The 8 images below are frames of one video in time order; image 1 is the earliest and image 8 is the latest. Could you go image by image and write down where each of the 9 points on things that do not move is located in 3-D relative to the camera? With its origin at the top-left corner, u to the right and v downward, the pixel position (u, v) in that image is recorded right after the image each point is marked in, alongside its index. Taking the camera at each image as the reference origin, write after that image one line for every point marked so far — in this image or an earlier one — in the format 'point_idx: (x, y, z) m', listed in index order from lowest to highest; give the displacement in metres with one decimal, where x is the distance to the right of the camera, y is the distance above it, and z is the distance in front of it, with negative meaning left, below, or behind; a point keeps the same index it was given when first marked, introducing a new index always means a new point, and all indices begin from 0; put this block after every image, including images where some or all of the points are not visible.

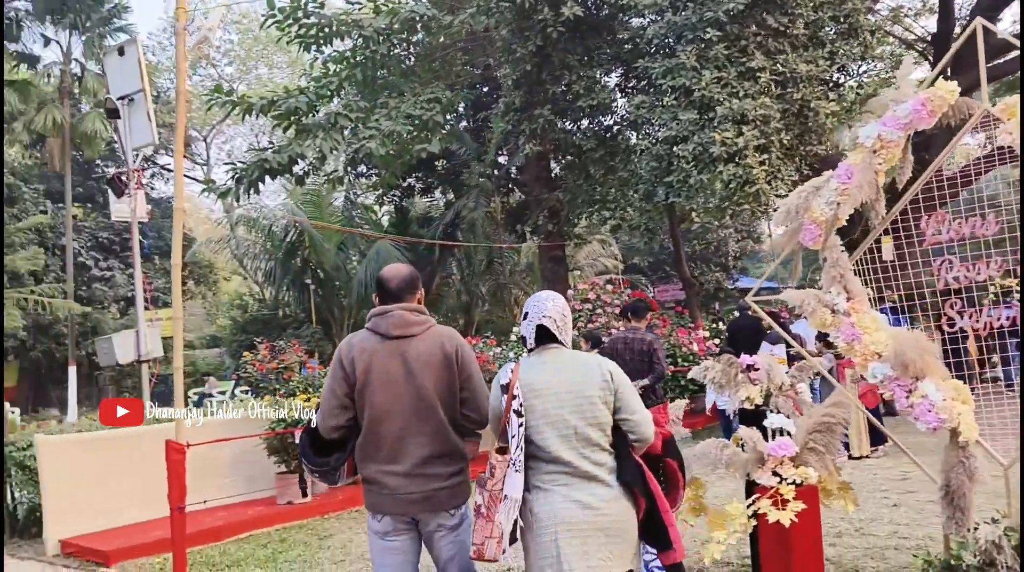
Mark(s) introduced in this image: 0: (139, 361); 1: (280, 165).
0: (-3.3, -0.7, +7.4) m
1: (-3.0, +1.6, +11.0) m
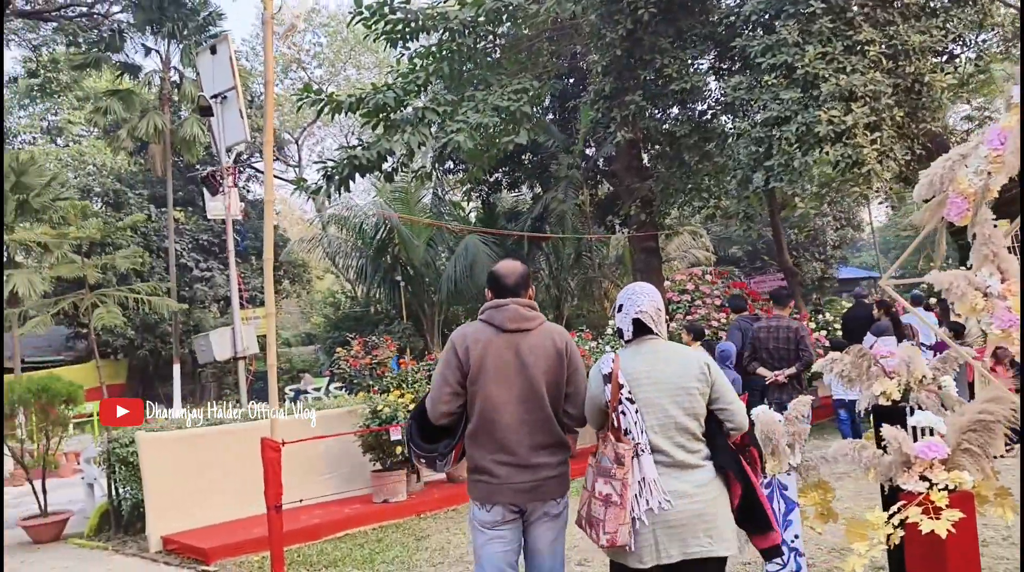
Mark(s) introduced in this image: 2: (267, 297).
0: (-2.4, -0.6, +7.4) m
1: (-1.8, +1.6, +11.0) m
2: (-1.4, -0.1, +4.8) m
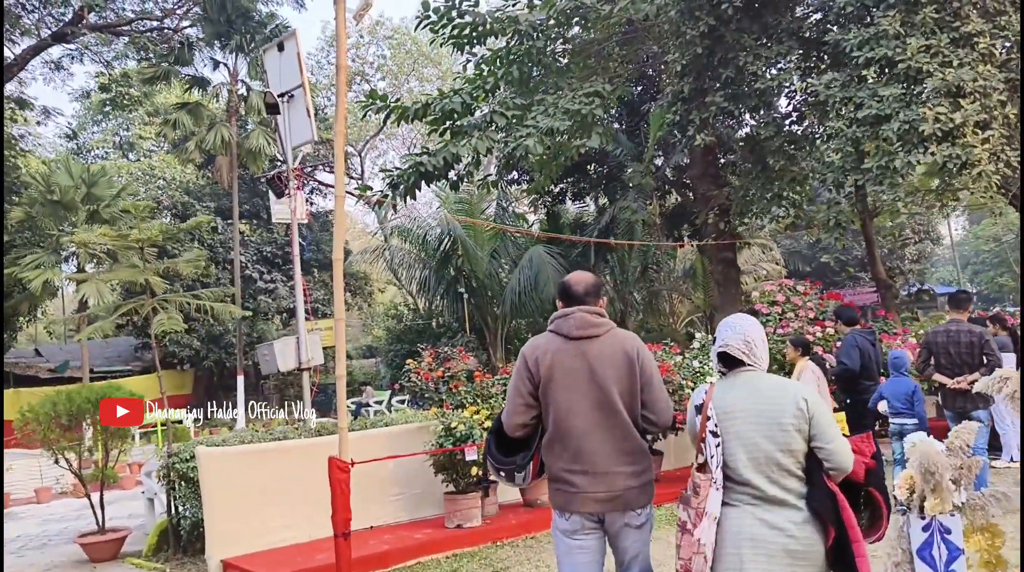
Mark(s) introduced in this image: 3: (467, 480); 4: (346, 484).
0: (-1.8, -0.7, +7.1) m
1: (-1.0, +1.5, +10.7) m
2: (-0.9, -0.1, +4.4) m
3: (-0.3, -1.2, +5.1) m
4: (-0.8, -0.9, +4.0) m
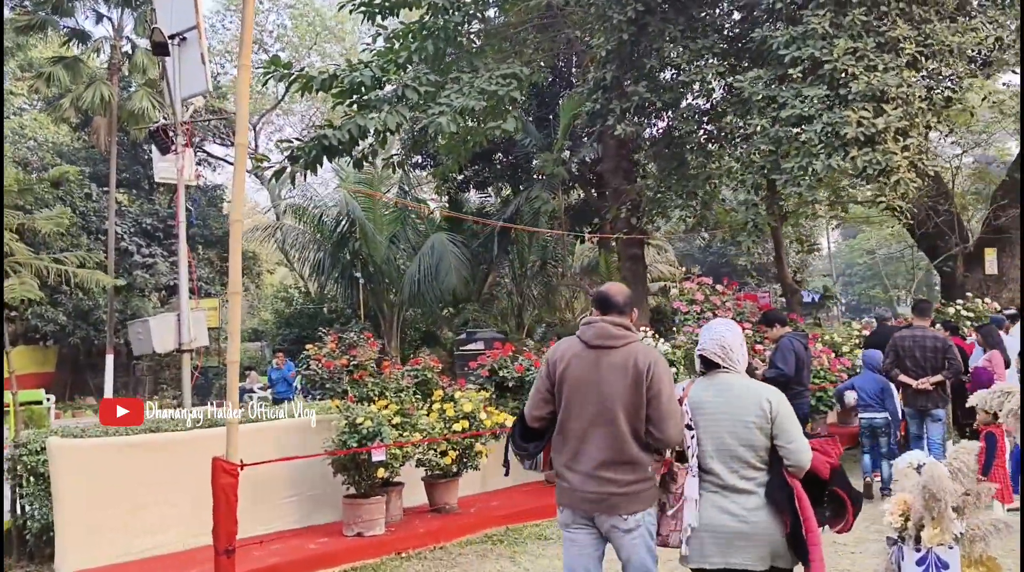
0: (-2.5, -0.5, +6.4) m
1: (-2.0, +1.7, +10.0) m
2: (-1.3, 0.0, +3.8) m
3: (-0.8, -1.1, +4.5) m
4: (-1.1, -0.8, +3.4) m
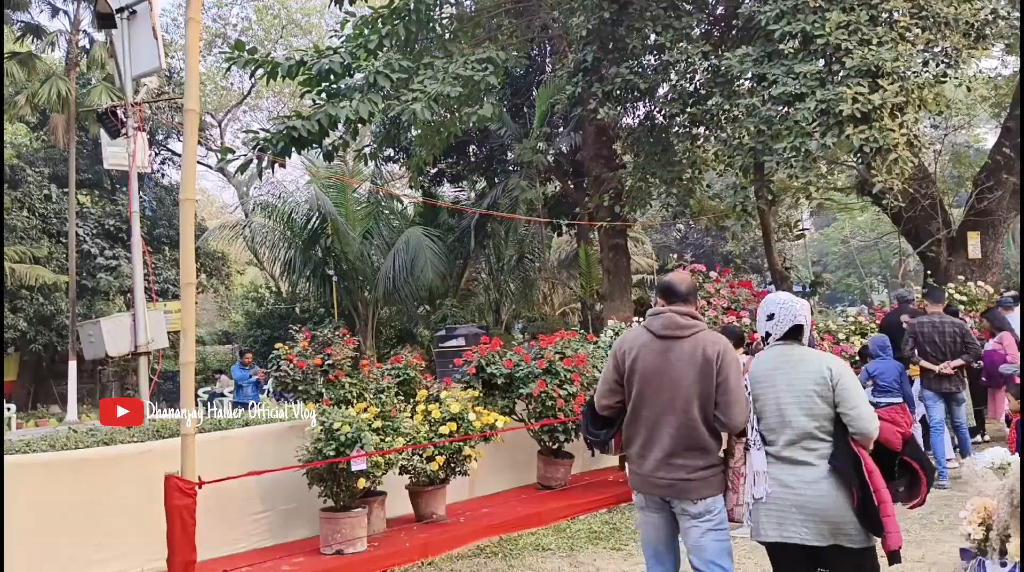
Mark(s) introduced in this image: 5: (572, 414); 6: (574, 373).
0: (-2.6, -0.5, +5.9) m
1: (-2.3, +1.7, +9.5) m
2: (-1.3, +0.1, +3.4) m
3: (-0.8, -1.0, +4.1) m
4: (-1.1, -0.8, +3.0) m
5: (+0.4, -0.8, +5.2) m
6: (+0.4, -0.5, +5.2) m
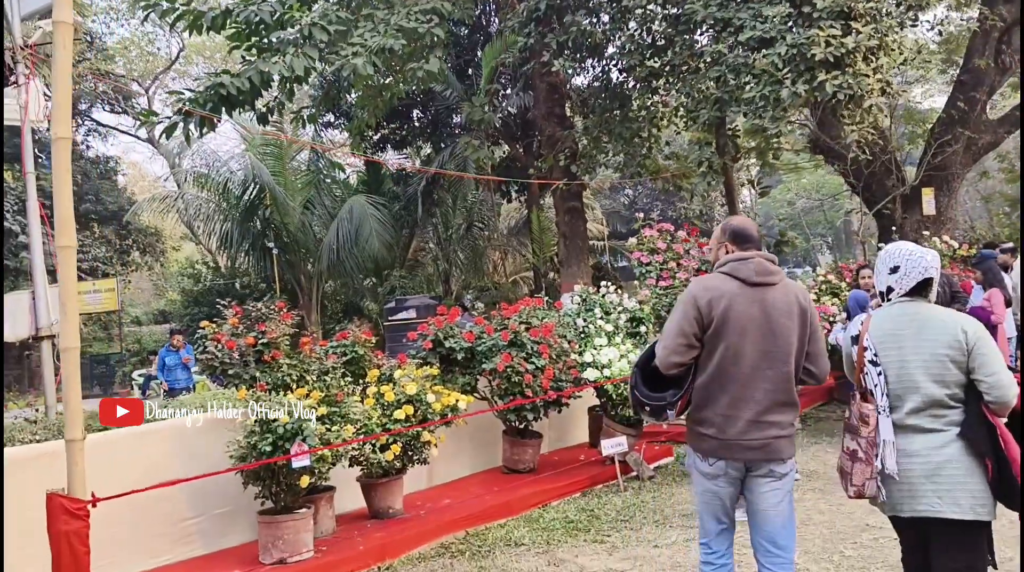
0: (-2.9, -0.3, +5.2) m
1: (-2.8, +2.0, +8.8) m
2: (-1.4, +0.2, +2.7) m
3: (-0.9, -0.9, +3.6) m
4: (-1.2, -0.7, +2.4) m
5: (+0.2, -0.6, +4.7) m
6: (+0.2, -0.3, +4.7) m
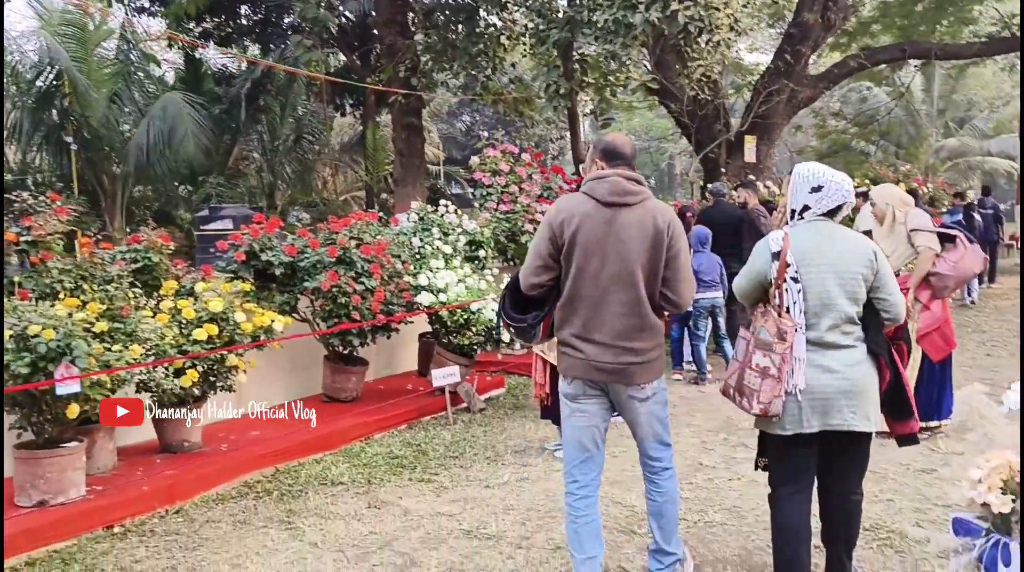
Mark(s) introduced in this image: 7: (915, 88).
0: (-3.8, +0.3, +4.1) m
1: (-4.3, +3.0, +7.4) m
2: (-1.8, +0.5, +2.0) m
3: (-1.6, -0.5, +3.0) m
4: (-1.6, -0.4, +1.7) m
5: (-0.7, -0.1, +4.2) m
6: (-0.7, +0.1, +4.2) m
7: (+8.4, +4.1, +17.5) m
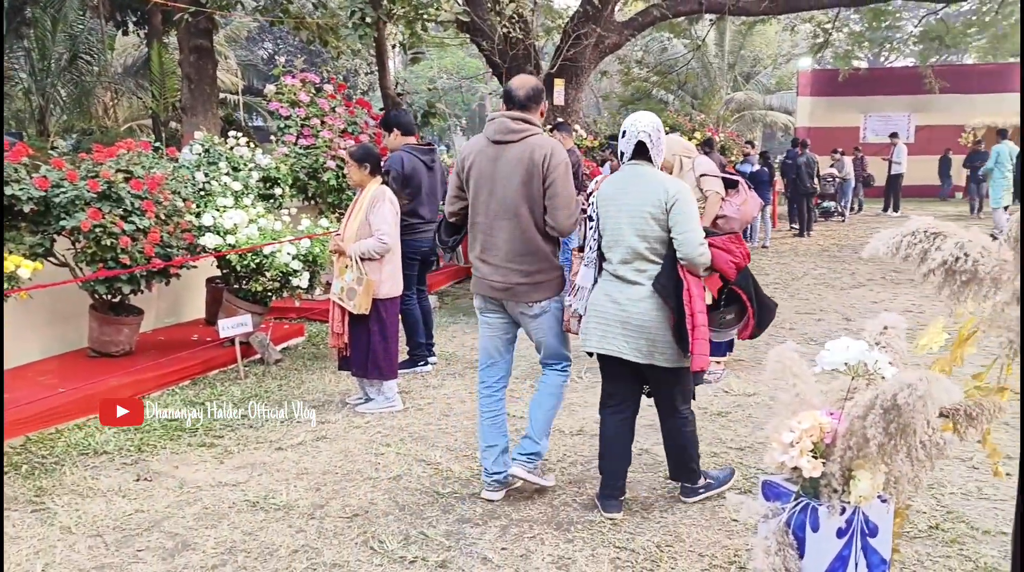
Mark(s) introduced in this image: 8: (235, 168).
0: (-4.6, +0.5, +2.9) m
1: (-5.8, +3.4, +5.9) m
2: (-2.2, +0.6, +1.3) m
3: (-2.2, -0.3, +2.3) m
4: (-1.9, -0.3, +1.1) m
5: (-1.6, +0.1, +3.7) m
6: (-1.6, +0.4, +3.7) m
7: (+4.3, +5.3, +18.4) m
8: (-1.5, +0.6, +4.6) m
